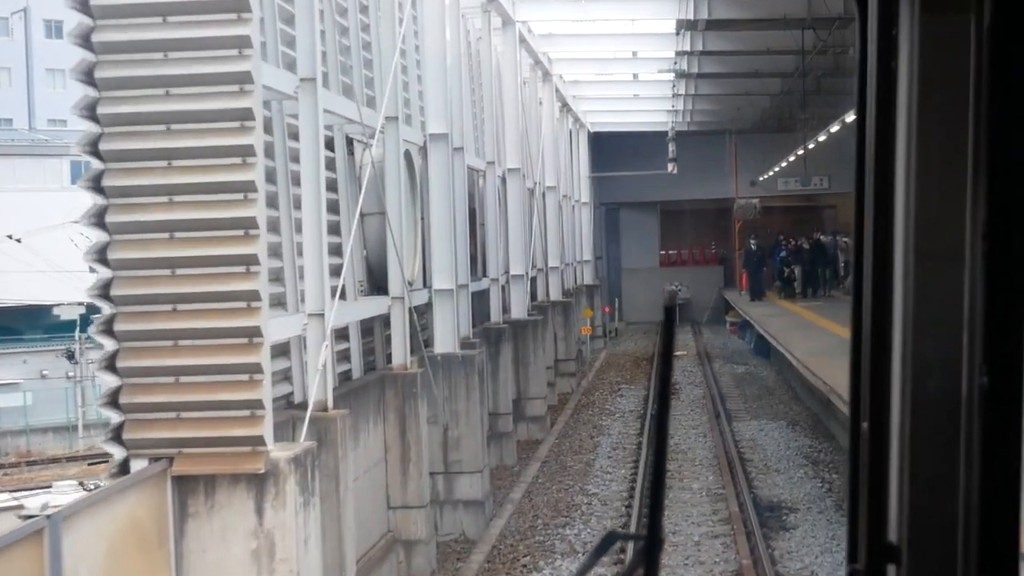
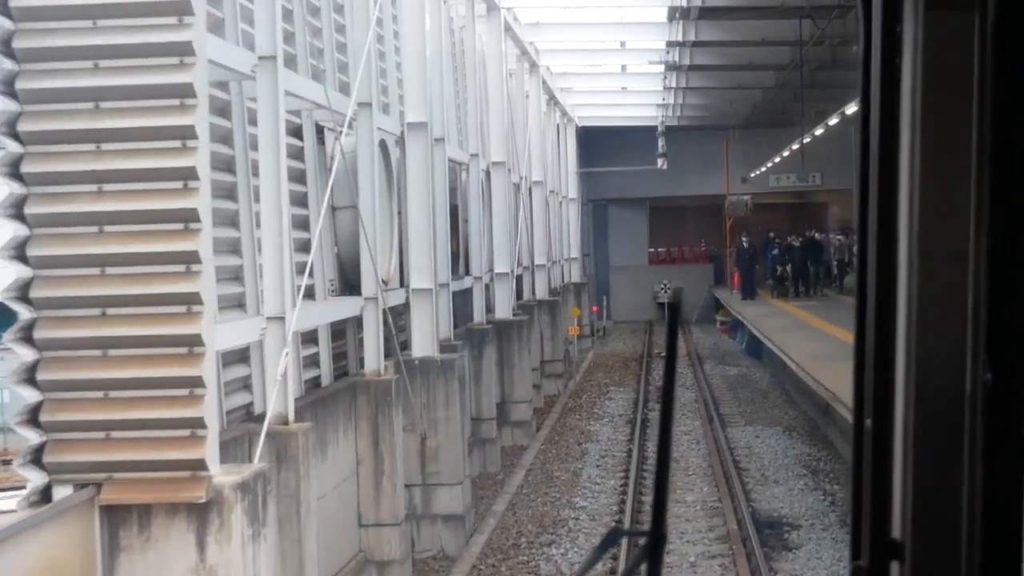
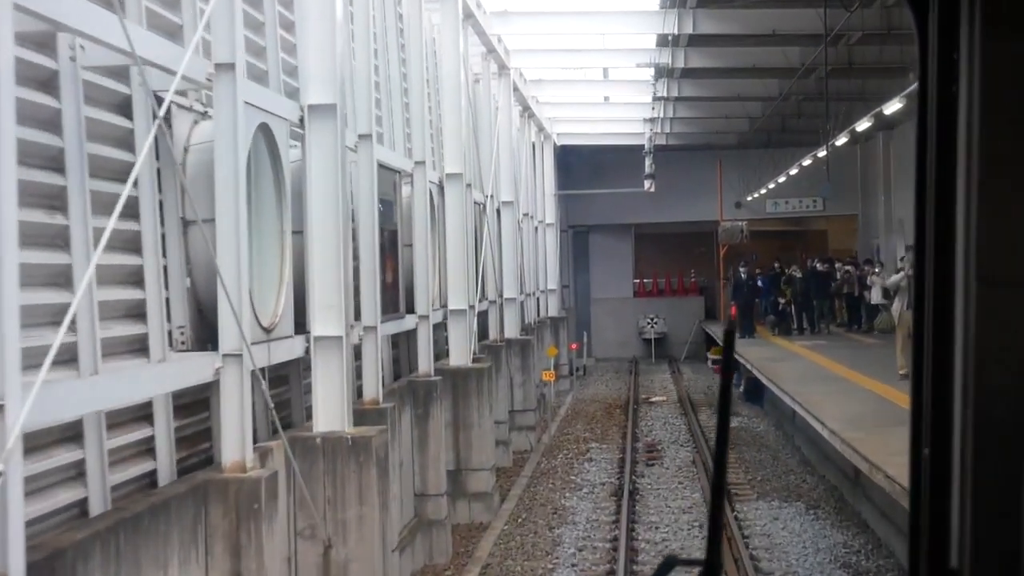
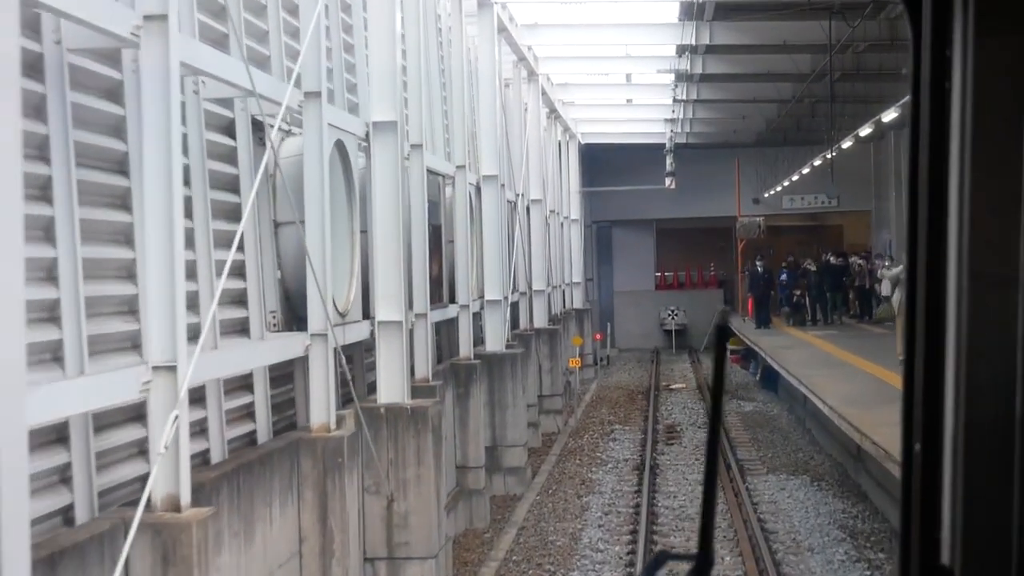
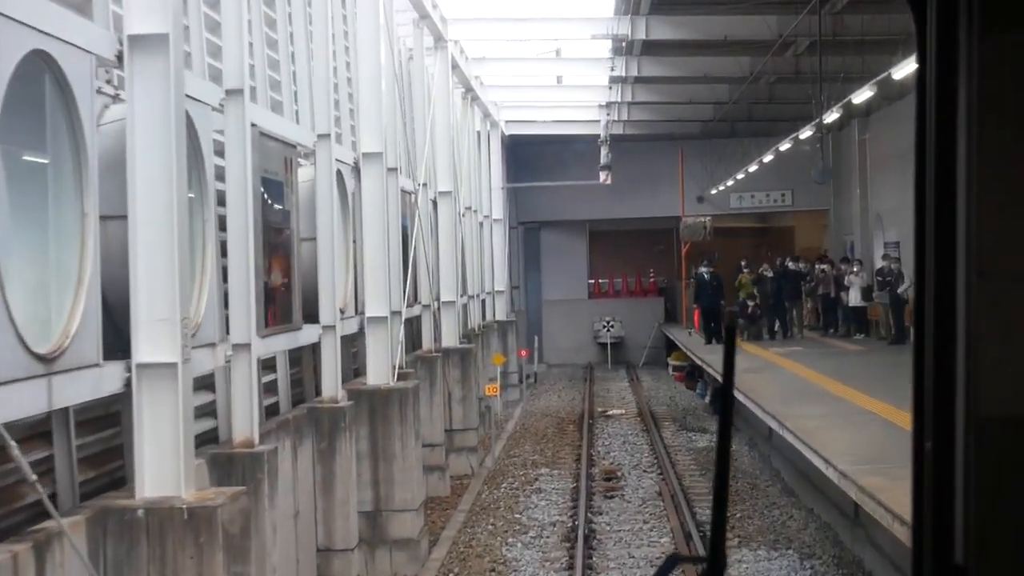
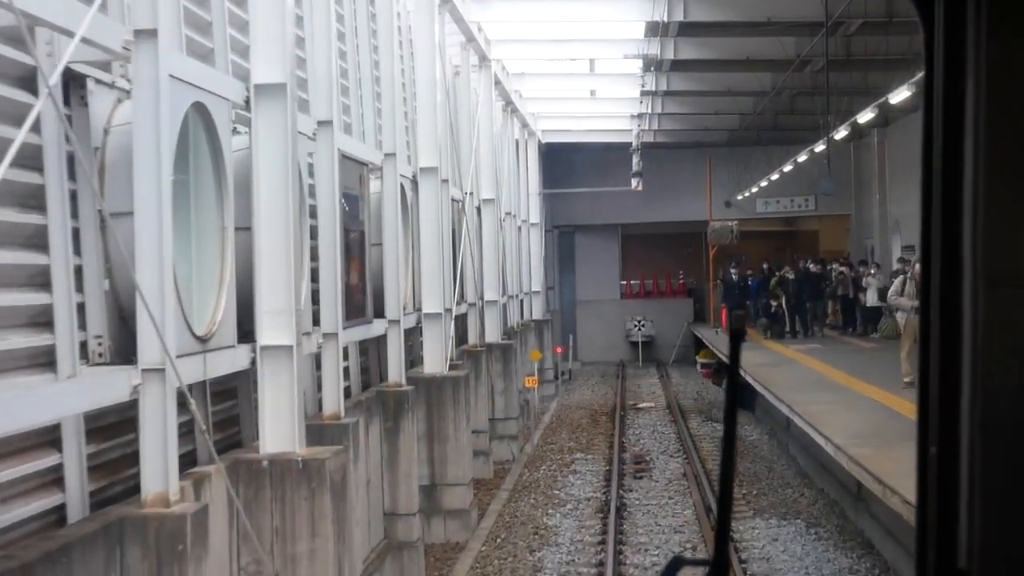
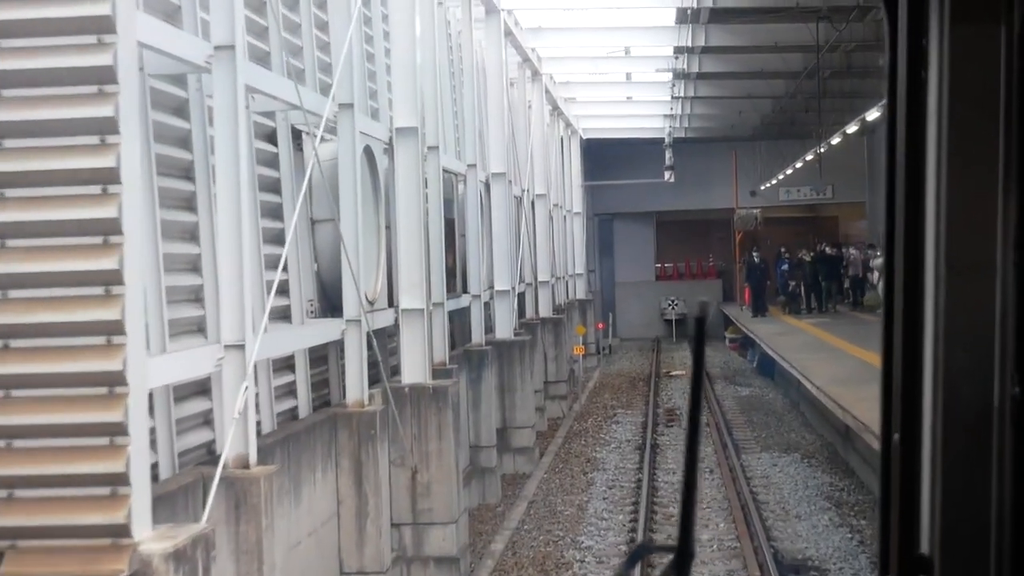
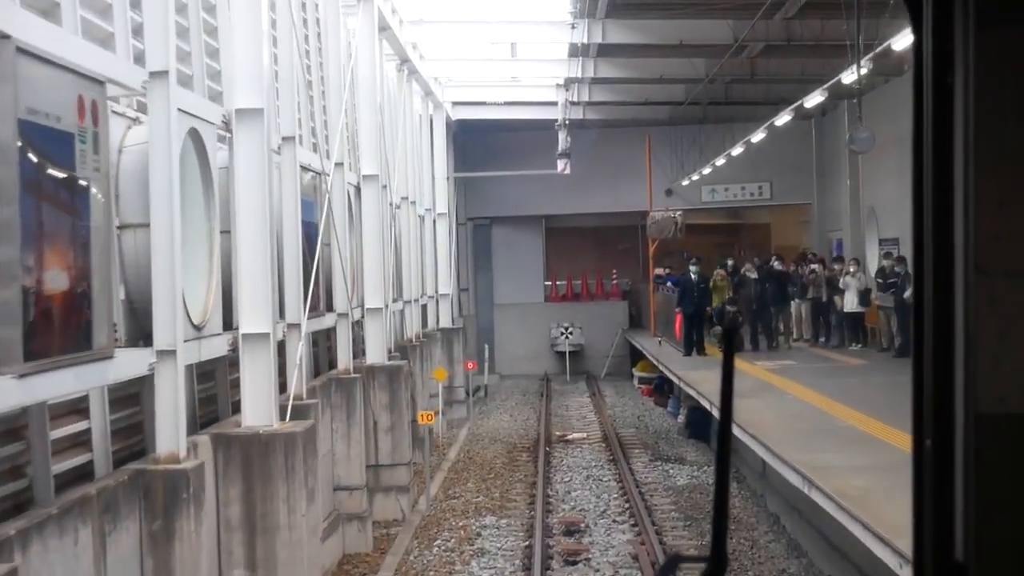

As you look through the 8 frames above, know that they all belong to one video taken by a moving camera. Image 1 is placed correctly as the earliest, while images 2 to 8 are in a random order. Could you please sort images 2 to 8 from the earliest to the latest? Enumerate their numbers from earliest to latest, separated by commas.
2, 7, 4, 3, 6, 5, 8
